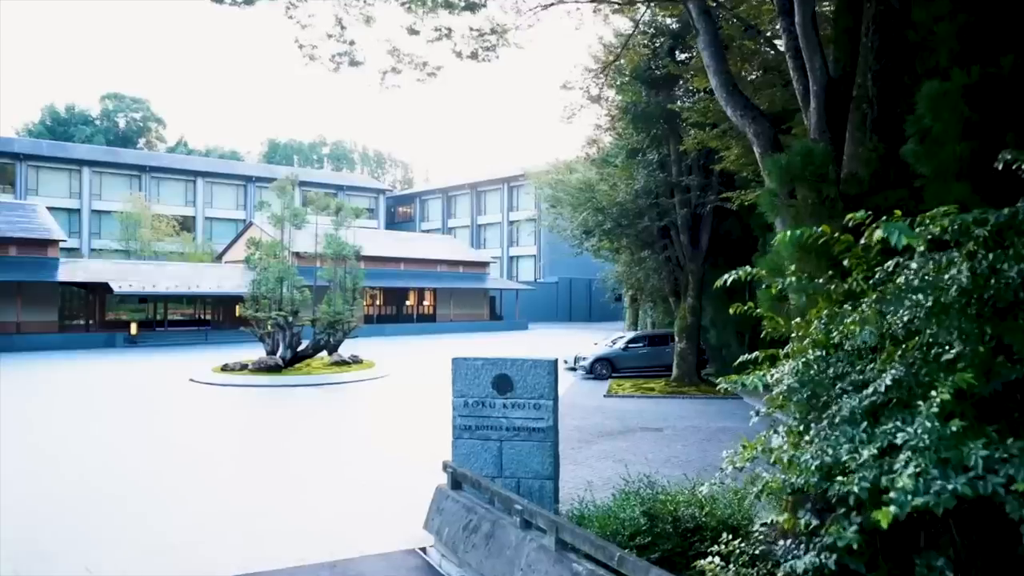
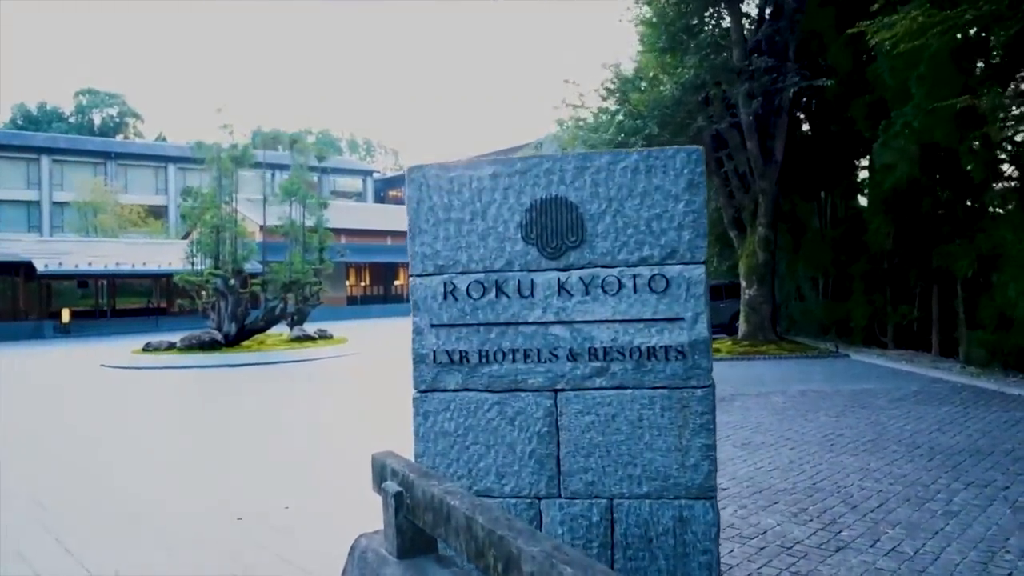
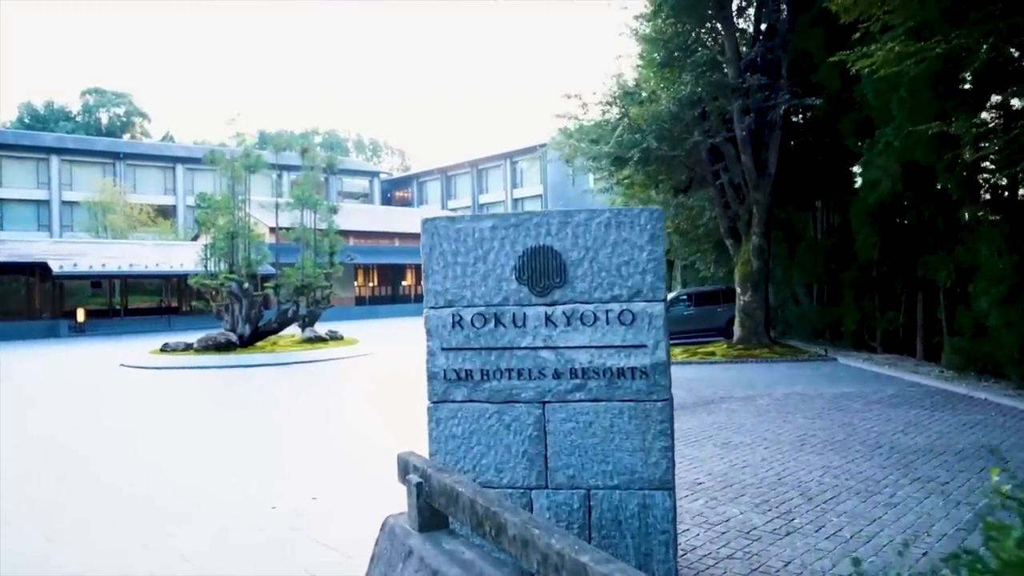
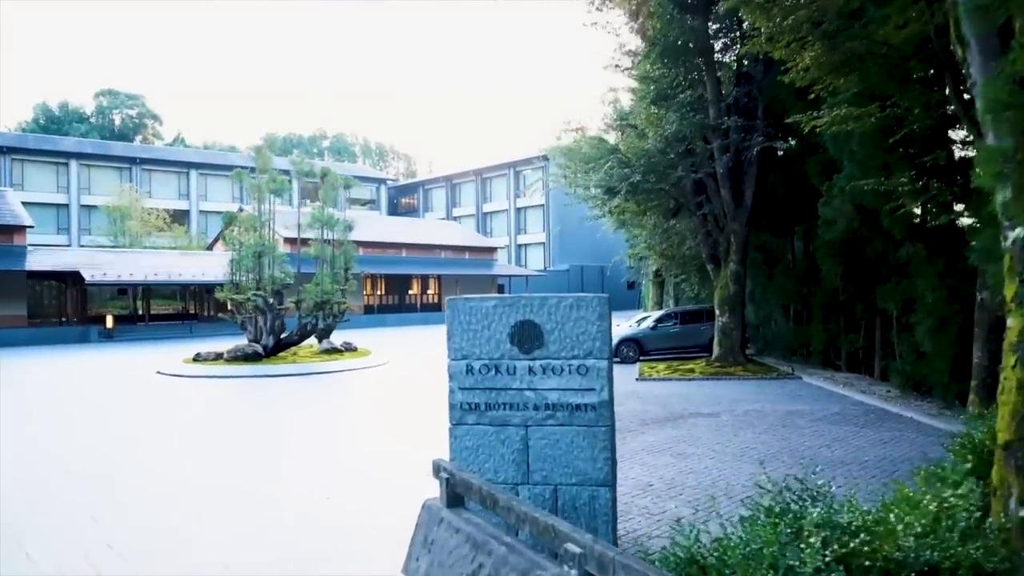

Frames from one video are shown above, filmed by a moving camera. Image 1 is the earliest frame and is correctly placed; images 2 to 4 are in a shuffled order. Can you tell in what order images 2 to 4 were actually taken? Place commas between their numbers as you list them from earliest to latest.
4, 3, 2
